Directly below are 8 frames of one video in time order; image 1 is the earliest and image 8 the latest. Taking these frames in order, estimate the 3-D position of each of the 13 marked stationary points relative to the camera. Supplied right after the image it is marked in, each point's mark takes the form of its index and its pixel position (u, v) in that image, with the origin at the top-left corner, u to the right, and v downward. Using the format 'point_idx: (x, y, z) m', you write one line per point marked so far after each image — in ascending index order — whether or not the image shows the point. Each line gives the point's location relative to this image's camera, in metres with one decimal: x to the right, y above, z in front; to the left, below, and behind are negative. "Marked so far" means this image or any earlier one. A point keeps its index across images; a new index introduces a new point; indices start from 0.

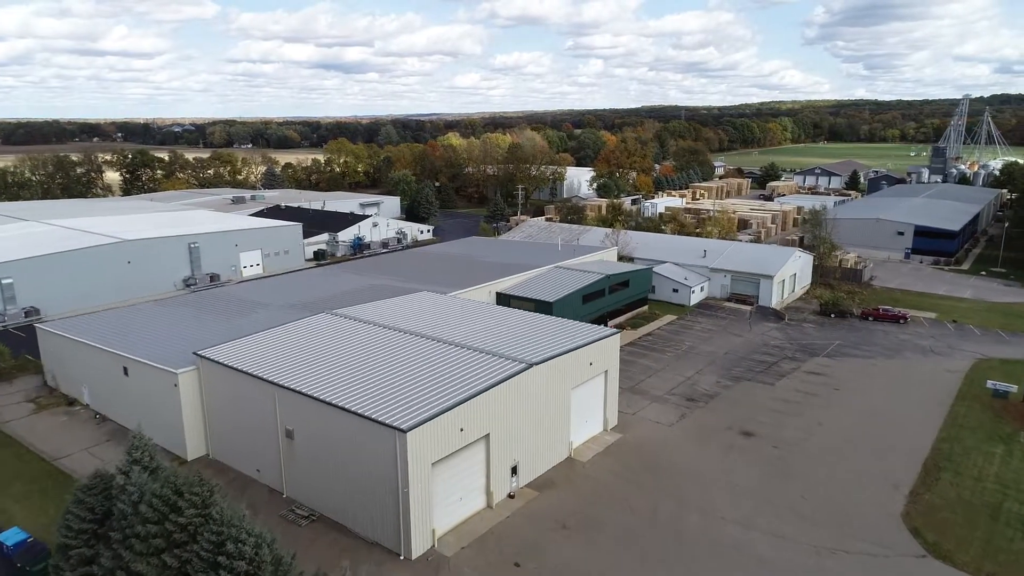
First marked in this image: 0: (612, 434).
0: (+2.3, -3.4, +17.9) m
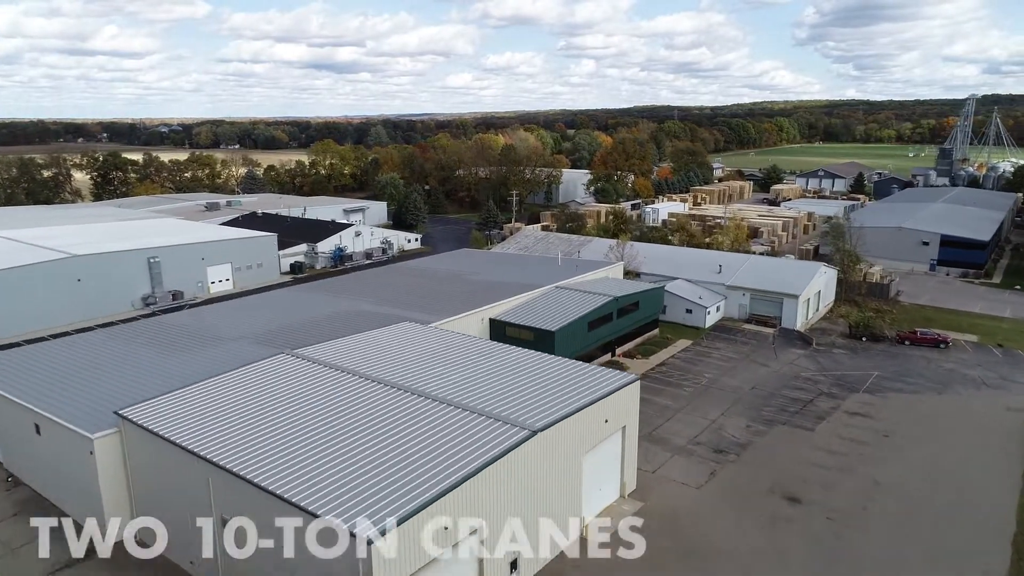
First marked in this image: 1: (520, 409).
0: (+2.2, -4.1, +14.8) m
1: (+0.1, -2.0, +13.8) m
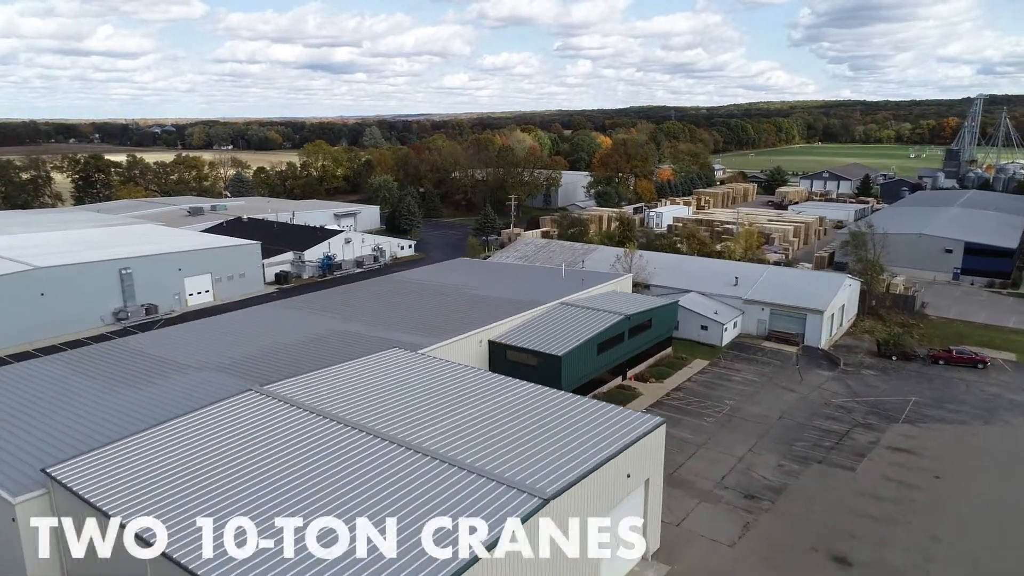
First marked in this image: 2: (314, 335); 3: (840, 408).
0: (+2.3, -4.5, +12.7) m
1: (+0.2, -2.4, +11.7) m
2: (-4.9, -1.1, +19.4) m
3: (+8.3, -3.0, +19.7) m
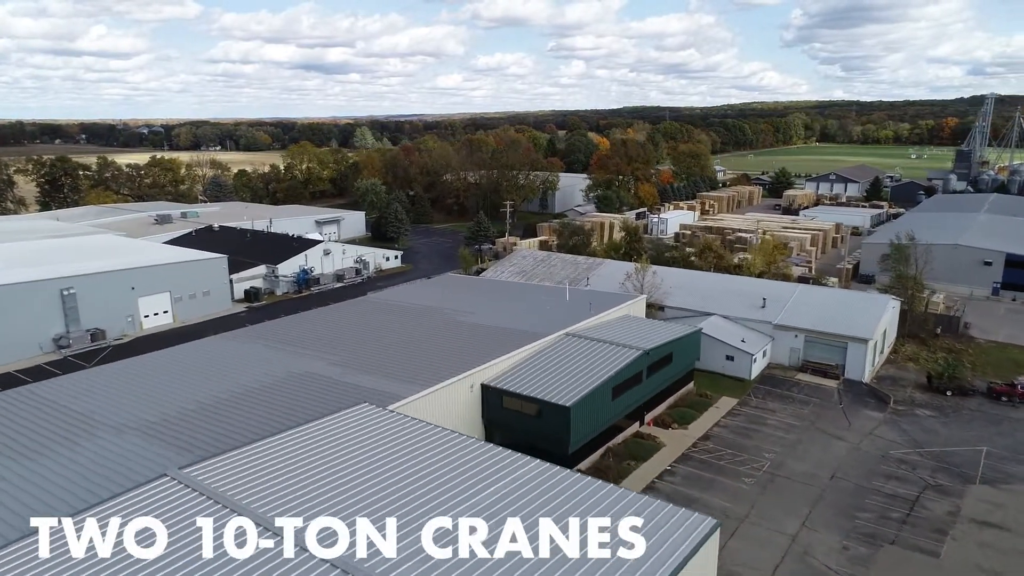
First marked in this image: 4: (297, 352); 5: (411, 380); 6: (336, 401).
0: (+2.3, -5.2, +9.4) m
1: (+0.2, -3.1, +8.4) m
2: (-4.9, -1.8, +16.0) m
3: (+8.2, -3.7, +16.4) m
4: (-5.0, -1.5, +17.9) m
5: (-2.0, -1.8, +15.5) m
6: (-3.3, -2.1, +14.5) m
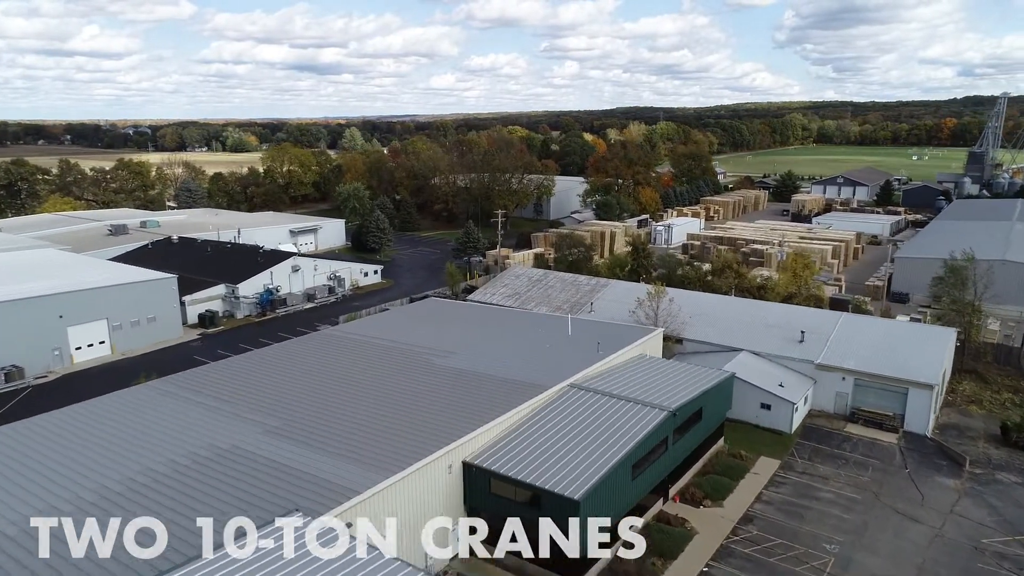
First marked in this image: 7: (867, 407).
0: (+2.2, -6.0, +5.8) m
1: (+0.1, -3.9, +4.7) m
2: (-5.1, -2.6, +12.3) m
3: (+8.1, -4.5, +12.8) m
4: (-5.2, -2.3, +14.2) m
5: (-2.2, -2.6, +11.7) m
6: (-3.4, -2.9, +10.7) m
7: (+8.3, -2.8, +18.2) m
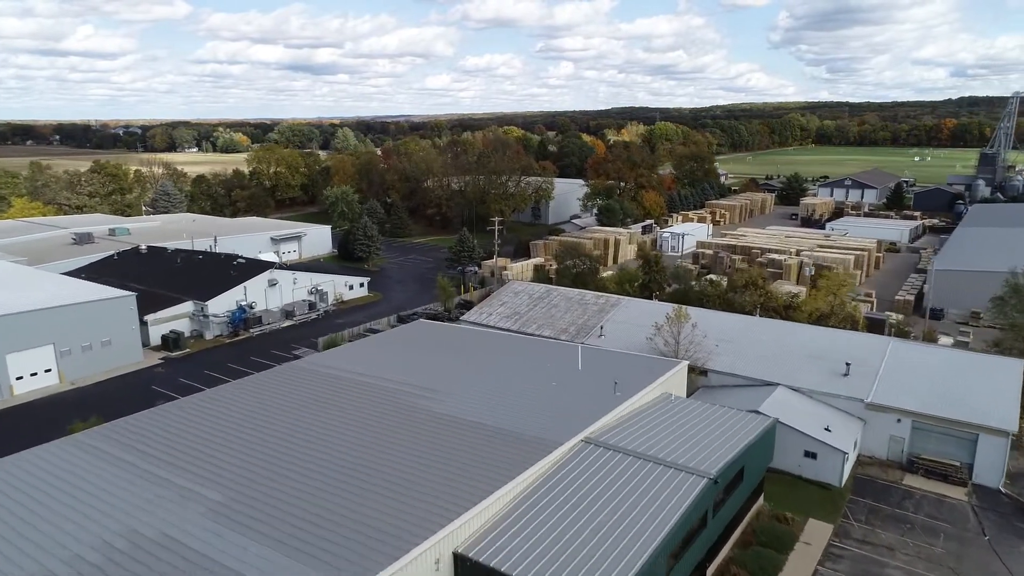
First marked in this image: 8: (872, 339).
0: (+2.3, -6.5, +3.1) m
1: (+0.2, -4.4, +2.0) m
2: (-5.1, -3.2, +9.6) m
3: (+8.1, -5.0, +10.2) m
4: (-5.1, -2.8, +11.5) m
5: (-2.1, -3.2, +9.1) m
6: (-3.3, -3.4, +8.1) m
7: (+8.3, -3.3, +15.5) m
8: (+8.5, -1.2, +18.4) m
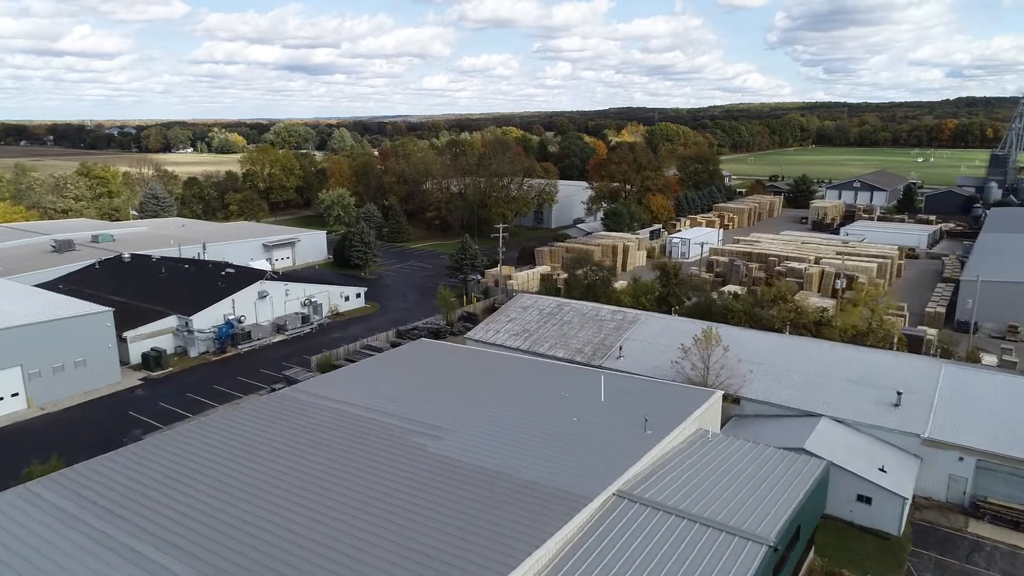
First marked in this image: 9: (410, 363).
0: (+2.6, -6.9, +1.4) m
1: (+0.5, -4.8, +0.3) m
2: (-4.8, -3.6, +7.8) m
3: (+8.4, -5.4, +8.4) m
4: (-4.9, -3.2, +9.7) m
5: (-1.8, -3.5, +7.3) m
6: (-3.1, -3.8, +6.3) m
7: (+8.6, -3.7, +13.8) m
8: (+8.8, -1.6, +16.7) m
9: (-2.3, -1.6, +17.7) m
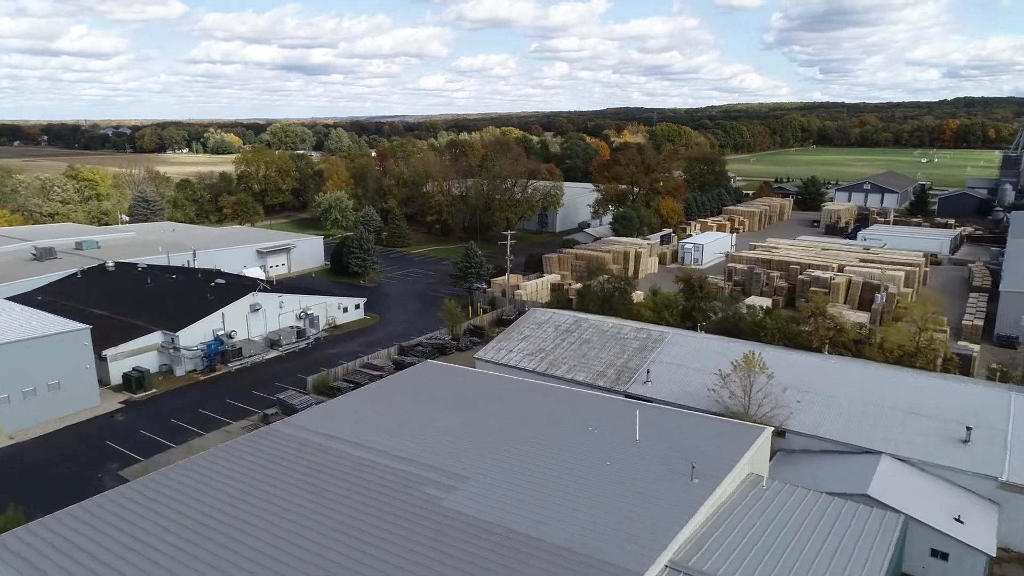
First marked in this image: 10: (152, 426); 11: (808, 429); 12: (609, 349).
0: (+3.0, -7.3, -0.4) m
1: (+0.9, -5.2, -1.5) m
2: (-4.4, -4.0, +6.1) m
3: (+8.8, -5.8, +6.7) m
4: (-4.5, -3.6, +8.0) m
5: (-1.4, -3.9, +5.6) m
6: (-2.7, -4.2, +4.6) m
7: (+8.9, -4.1, +12.1) m
8: (+9.1, -2.0, +15.0) m
9: (-1.9, -2.0, +15.9) m
10: (-8.7, -3.3, +18.8) m
11: (+5.4, -2.5, +14.2) m
12: (+2.3, -1.4, +18.4) m
